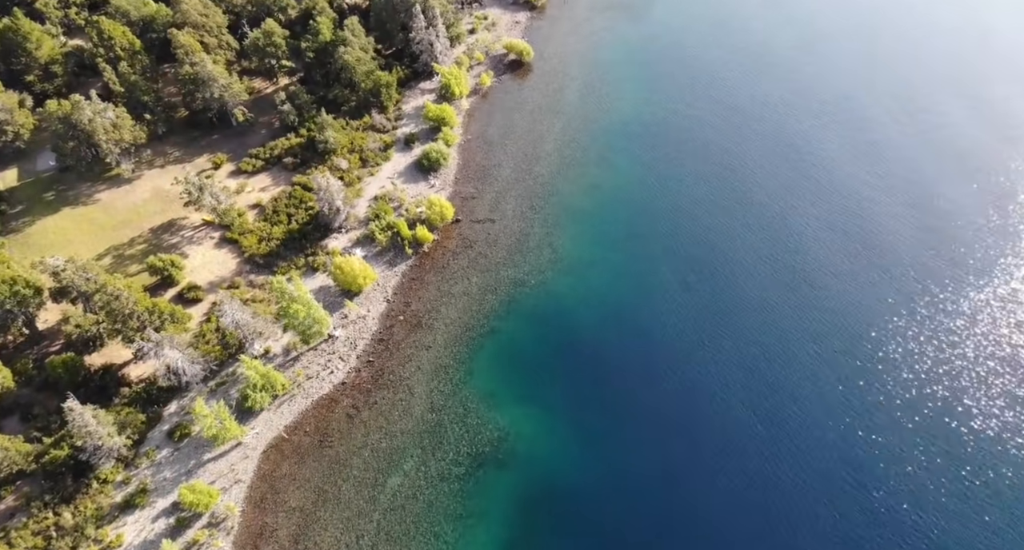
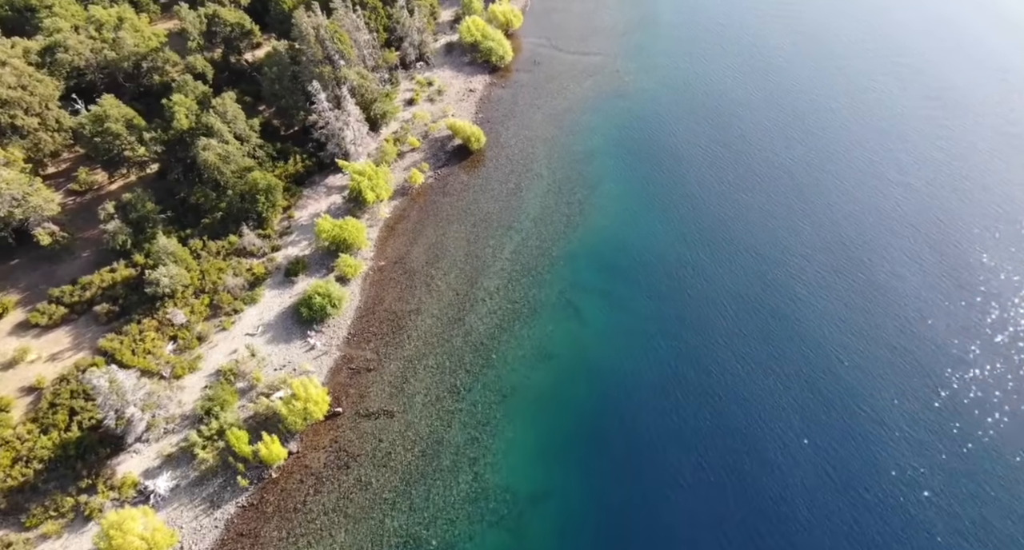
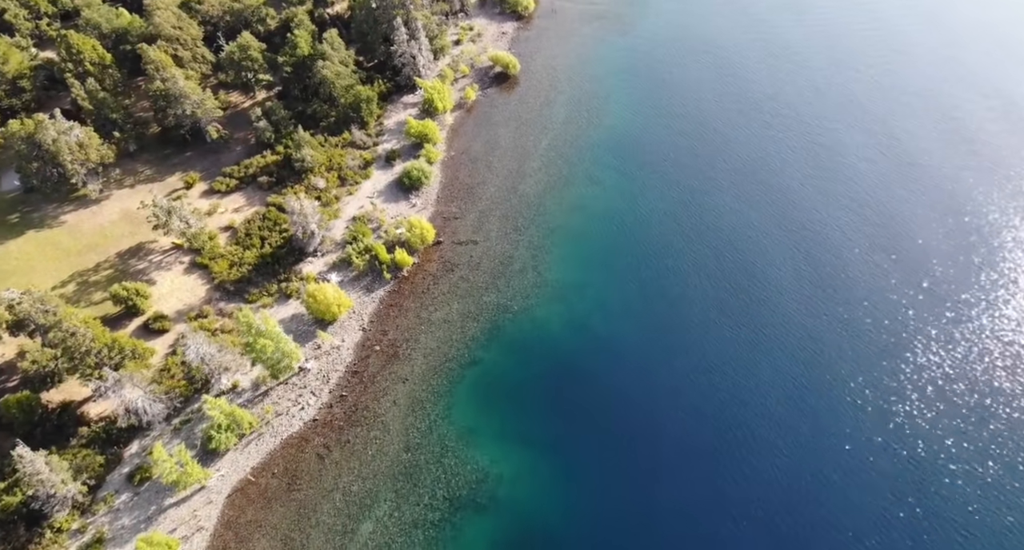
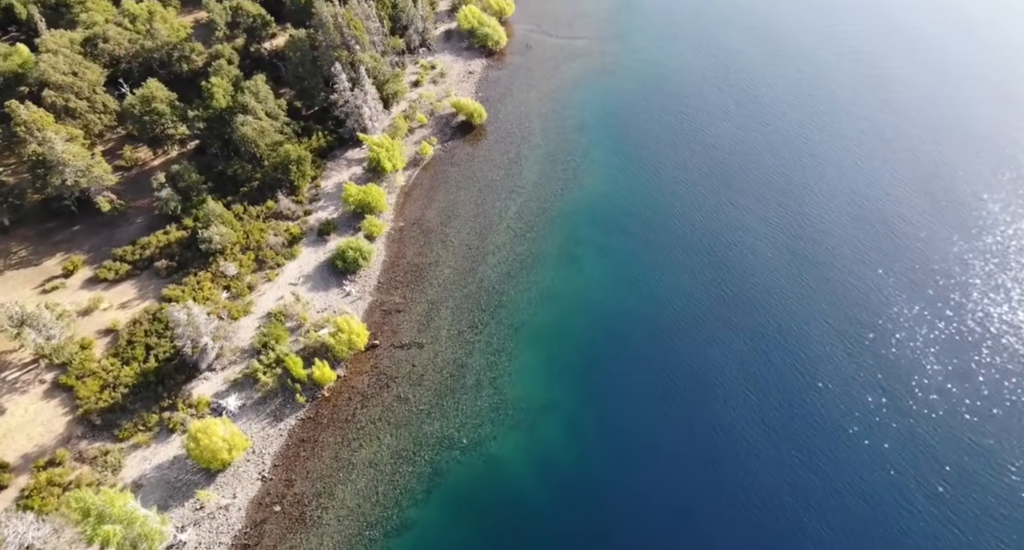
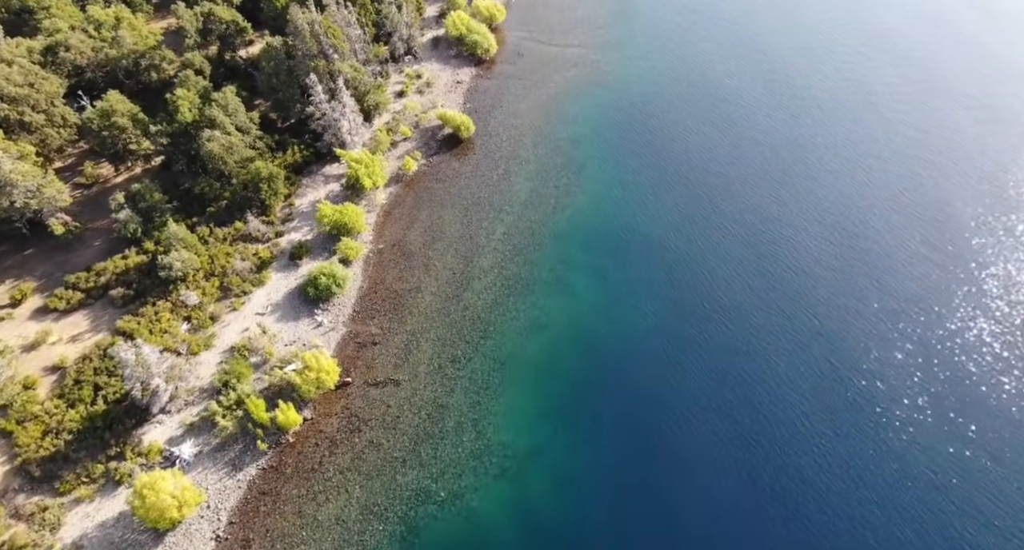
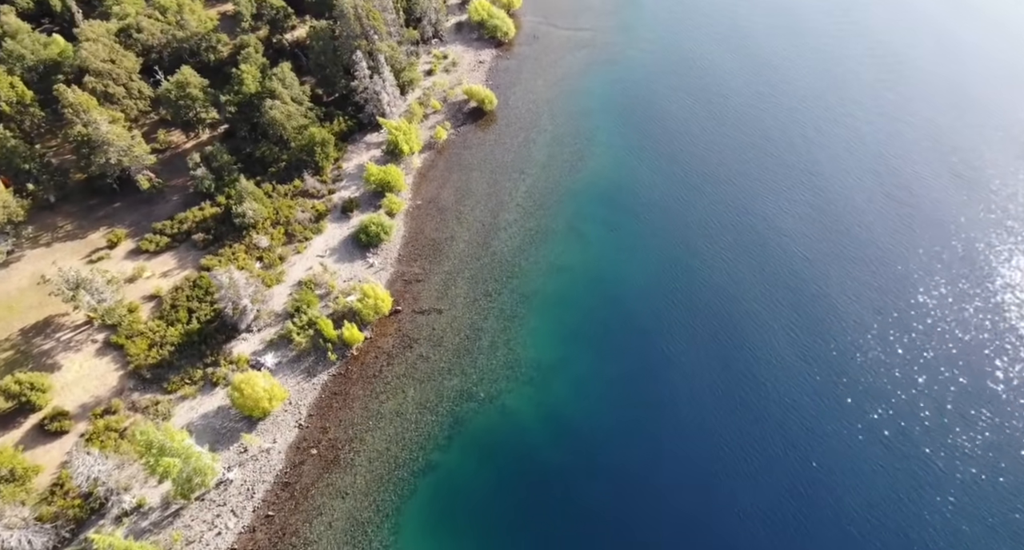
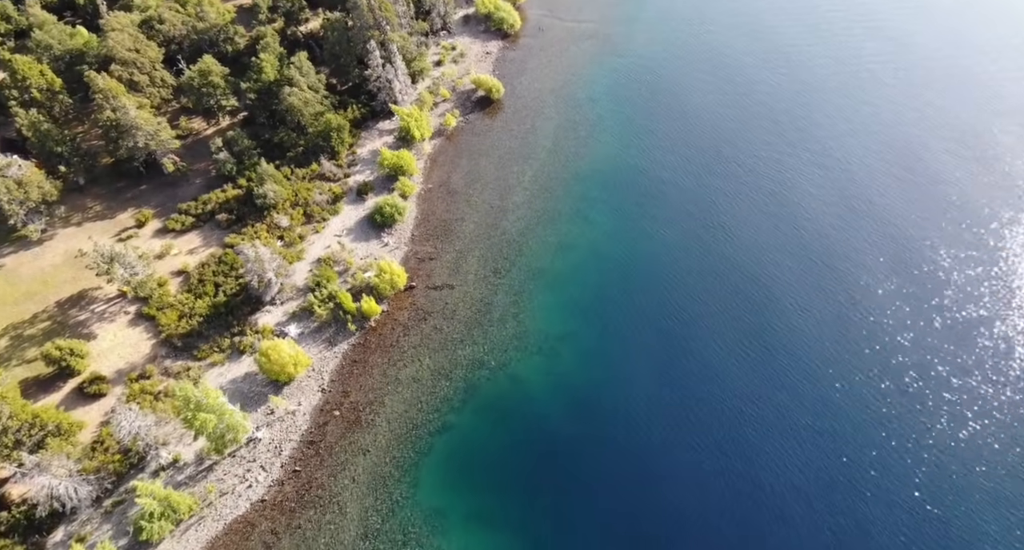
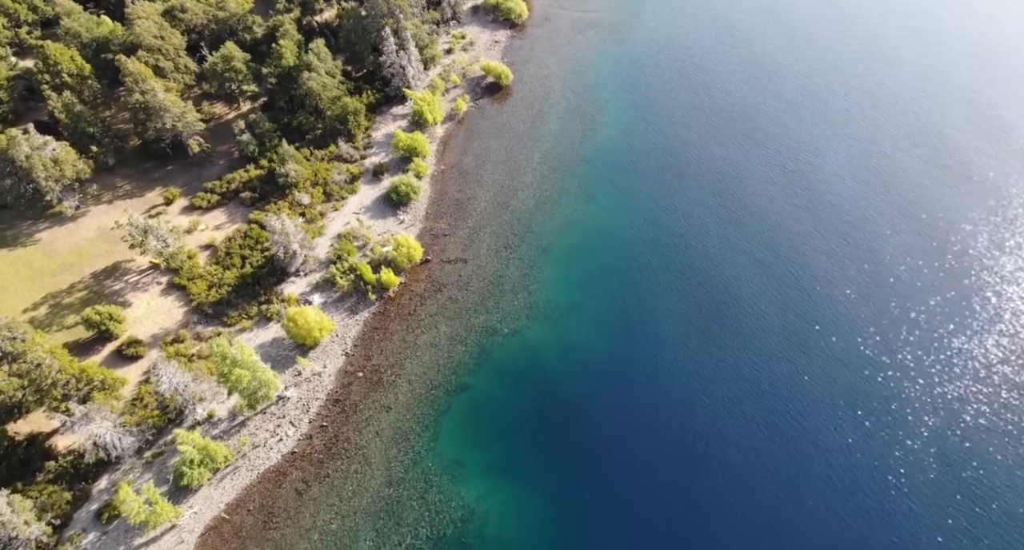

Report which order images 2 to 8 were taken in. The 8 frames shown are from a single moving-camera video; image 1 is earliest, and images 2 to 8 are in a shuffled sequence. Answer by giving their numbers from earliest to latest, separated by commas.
3, 8, 7, 6, 4, 5, 2
